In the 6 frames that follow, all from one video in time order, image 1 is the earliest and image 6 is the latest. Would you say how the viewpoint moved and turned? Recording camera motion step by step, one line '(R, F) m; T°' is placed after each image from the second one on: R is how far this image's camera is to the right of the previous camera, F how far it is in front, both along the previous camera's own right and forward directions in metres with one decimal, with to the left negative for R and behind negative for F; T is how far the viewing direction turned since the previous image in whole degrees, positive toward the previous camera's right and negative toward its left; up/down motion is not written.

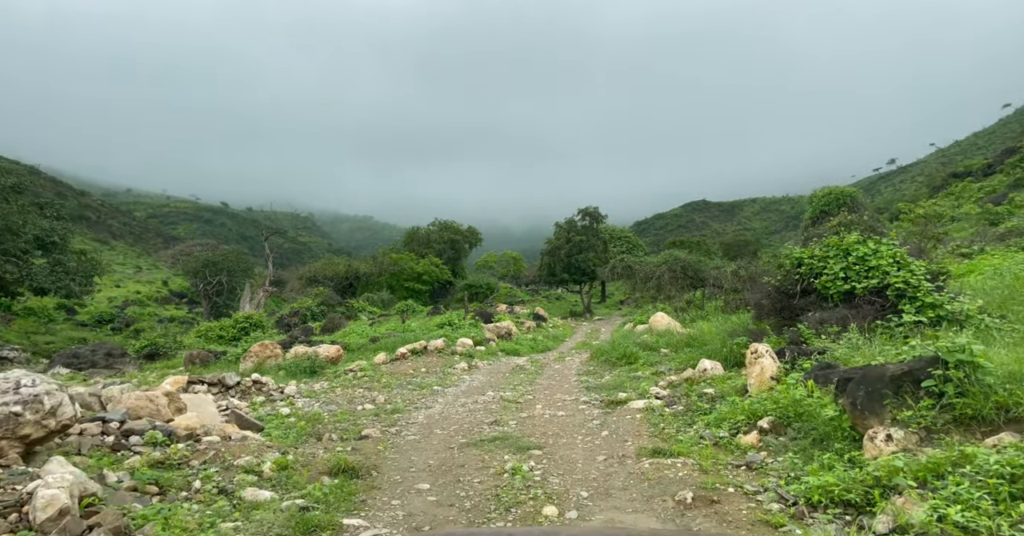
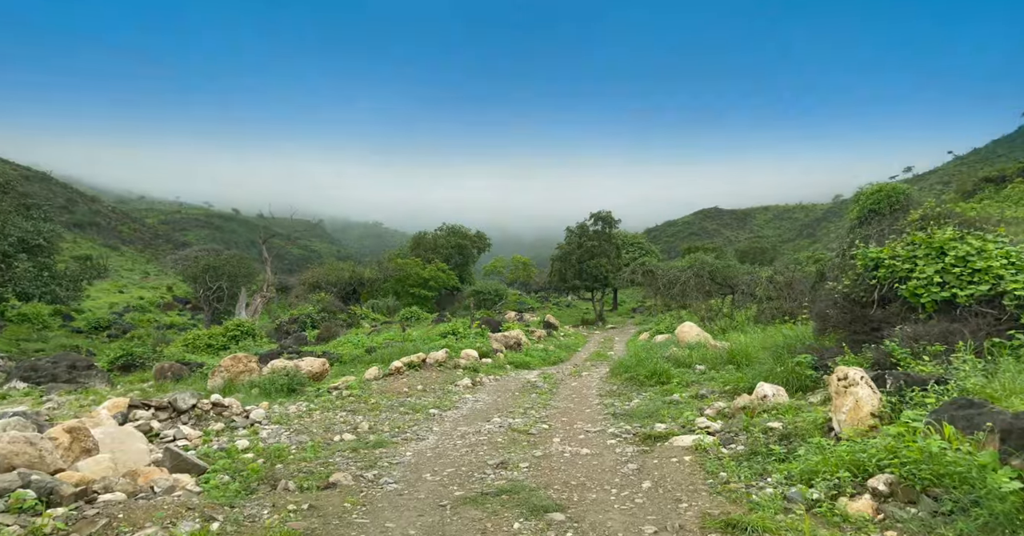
(0.0, +1.7) m; -1°
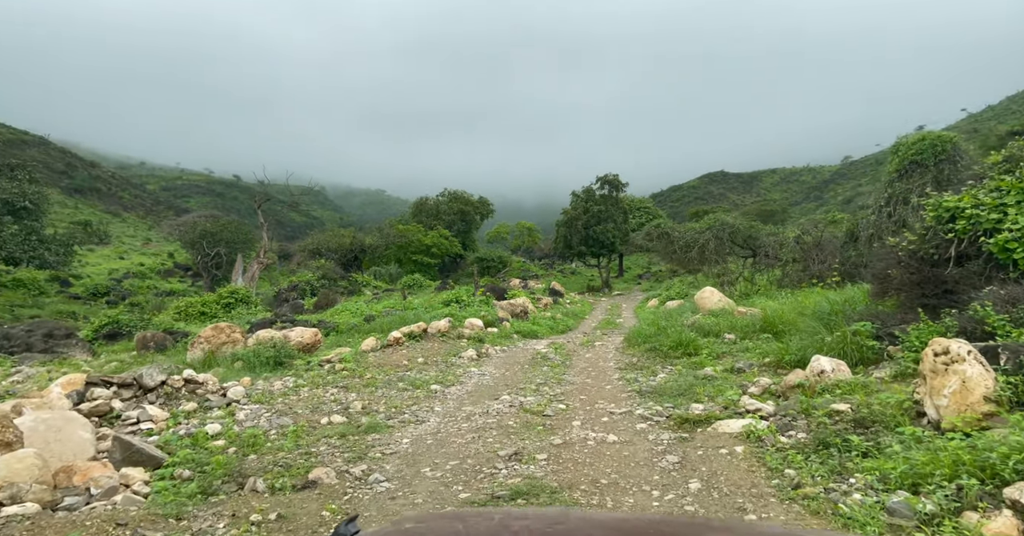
(-0.1, +1.1) m; 0°
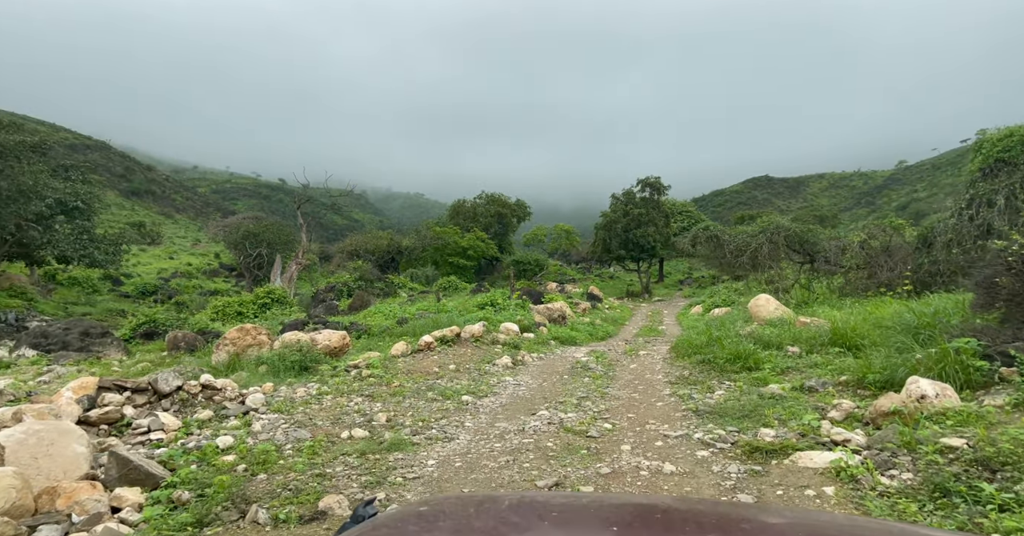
(-0.1, +0.7) m; -3°
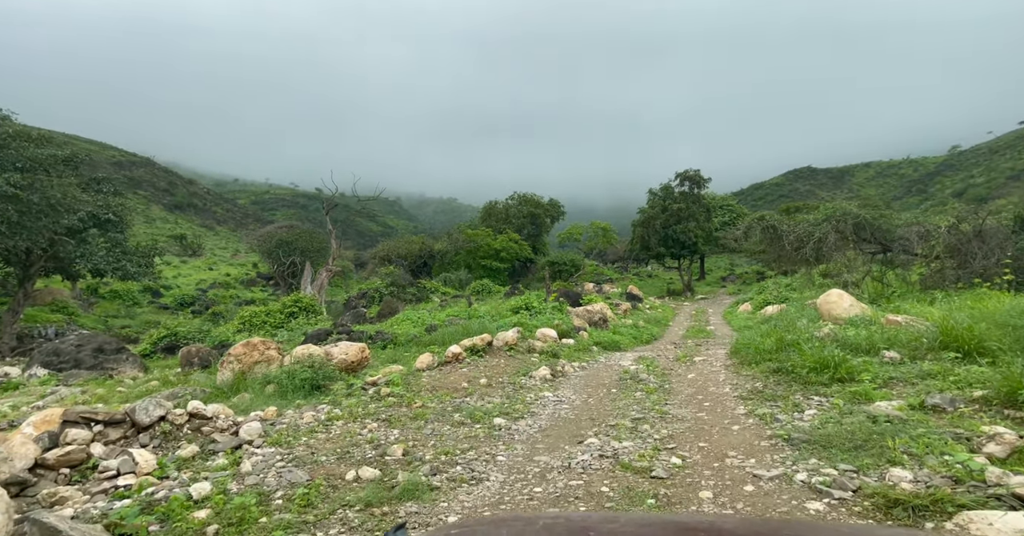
(0.0, +1.2) m; -3°
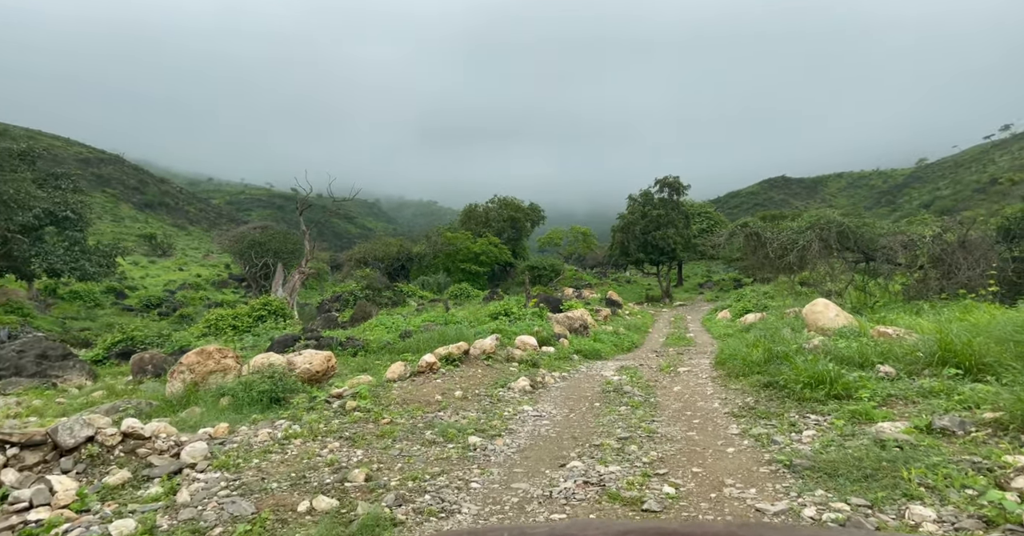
(0.0, +0.5) m; +2°
